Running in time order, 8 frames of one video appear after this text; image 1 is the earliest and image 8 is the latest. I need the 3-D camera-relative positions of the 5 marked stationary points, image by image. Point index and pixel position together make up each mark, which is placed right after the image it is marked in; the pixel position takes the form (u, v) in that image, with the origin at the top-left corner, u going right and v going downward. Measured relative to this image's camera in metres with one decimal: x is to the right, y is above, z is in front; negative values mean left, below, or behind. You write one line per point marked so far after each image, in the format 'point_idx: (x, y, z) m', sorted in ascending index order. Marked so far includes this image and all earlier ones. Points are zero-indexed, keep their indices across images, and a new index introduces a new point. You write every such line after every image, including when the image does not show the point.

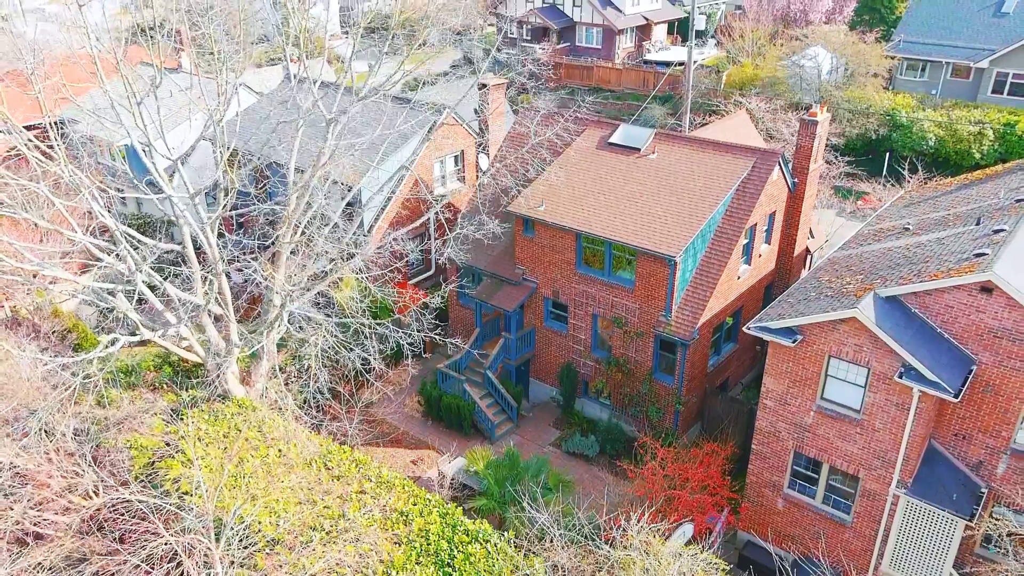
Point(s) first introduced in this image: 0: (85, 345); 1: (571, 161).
0: (-7.6, -1.1, +14.1) m
1: (+1.1, +2.4, +14.7) m
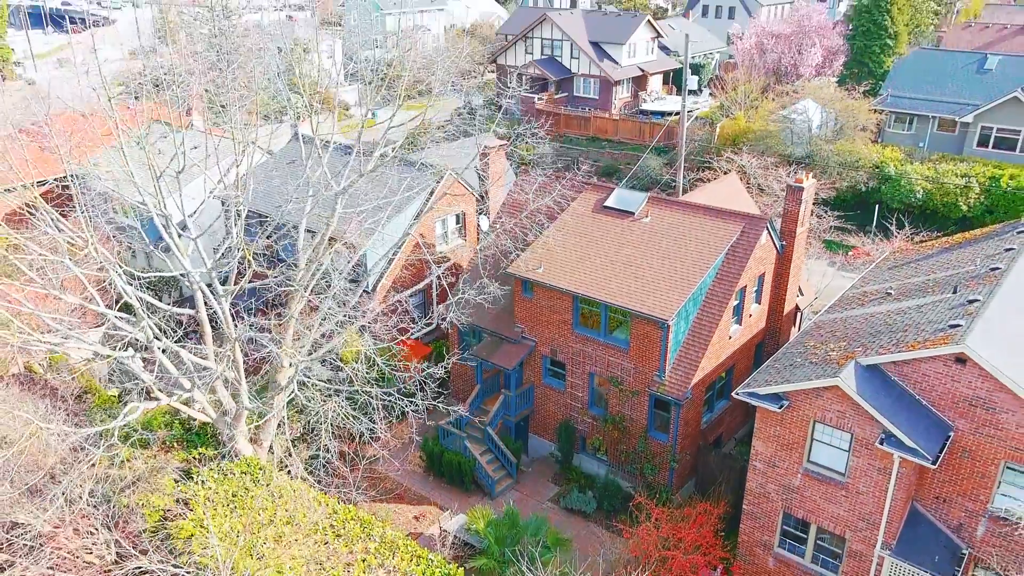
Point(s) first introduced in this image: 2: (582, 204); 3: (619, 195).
0: (-7.6, -2.2, +14.5) m
1: (+1.1, +1.3, +15.3) m
2: (+1.4, +1.7, +15.7) m
3: (+2.1, +1.8, +15.4) m
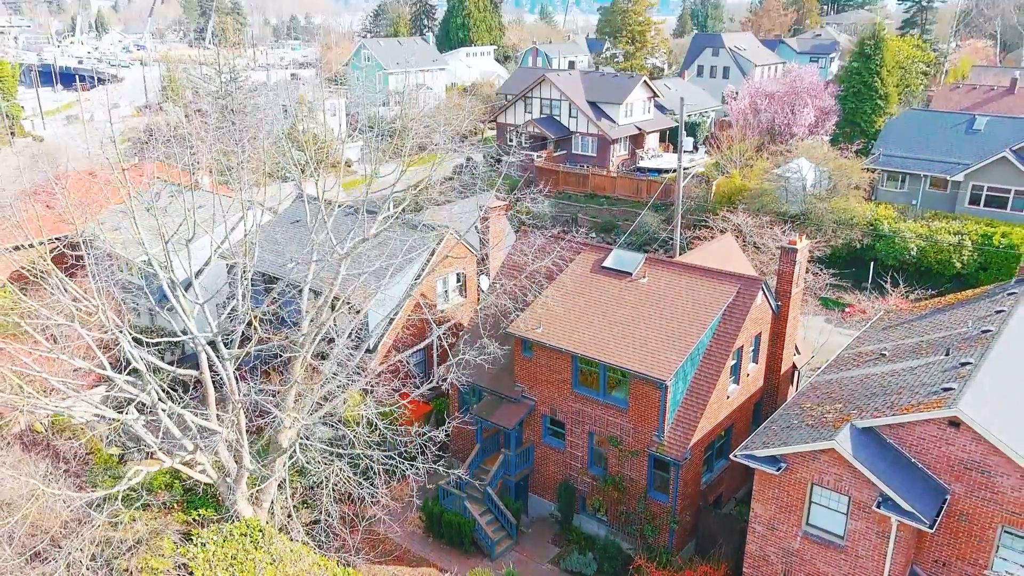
0: (-7.6, -3.3, +14.6) m
1: (+1.1, +0.1, +15.6) m
2: (+1.4, +0.5, +15.9) m
3: (+2.1, +0.7, +15.7) m
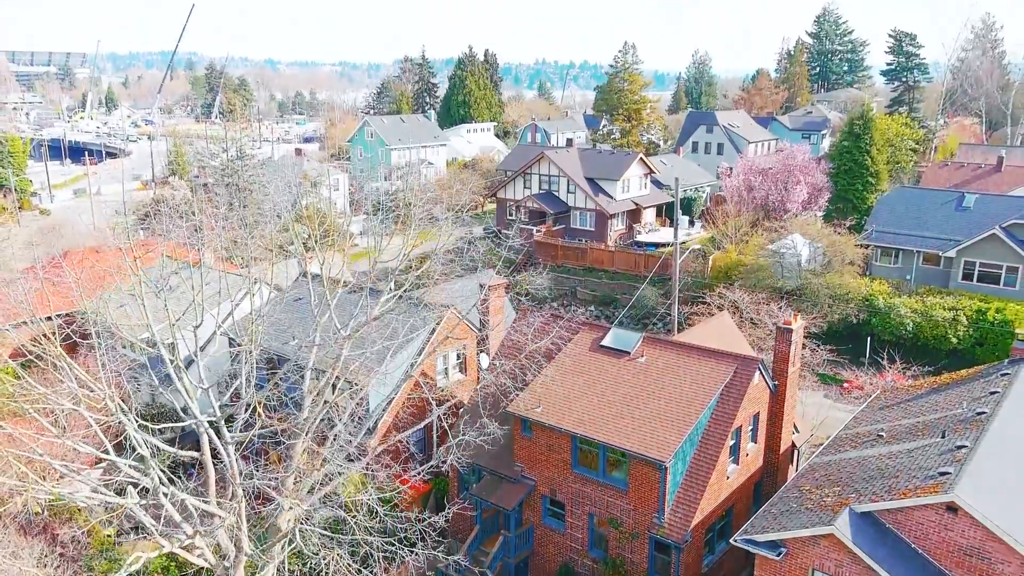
0: (-7.6, -4.8, +14.4) m
1: (+1.1, -1.5, +15.7) m
2: (+1.4, -1.2, +16.1) m
3: (+2.1, -0.9, +16.0) m
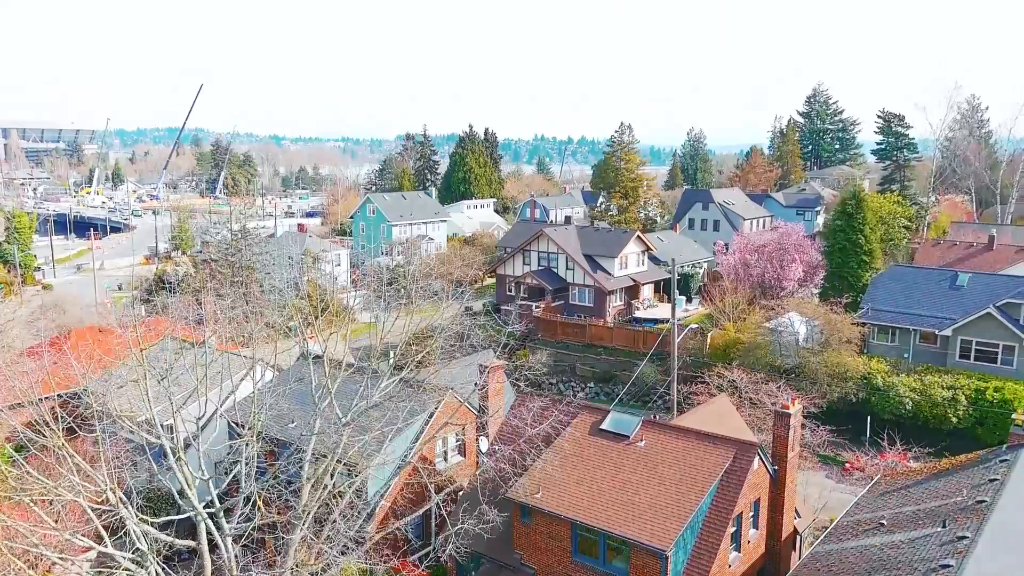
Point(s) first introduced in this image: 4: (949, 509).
0: (-7.7, -6.3, +14.1) m
1: (+1.1, -3.2, +15.7) m
2: (+1.4, -2.9, +16.2) m
3: (+2.1, -2.7, +16.0) m
4: (+6.8, -3.4, +12.1) m
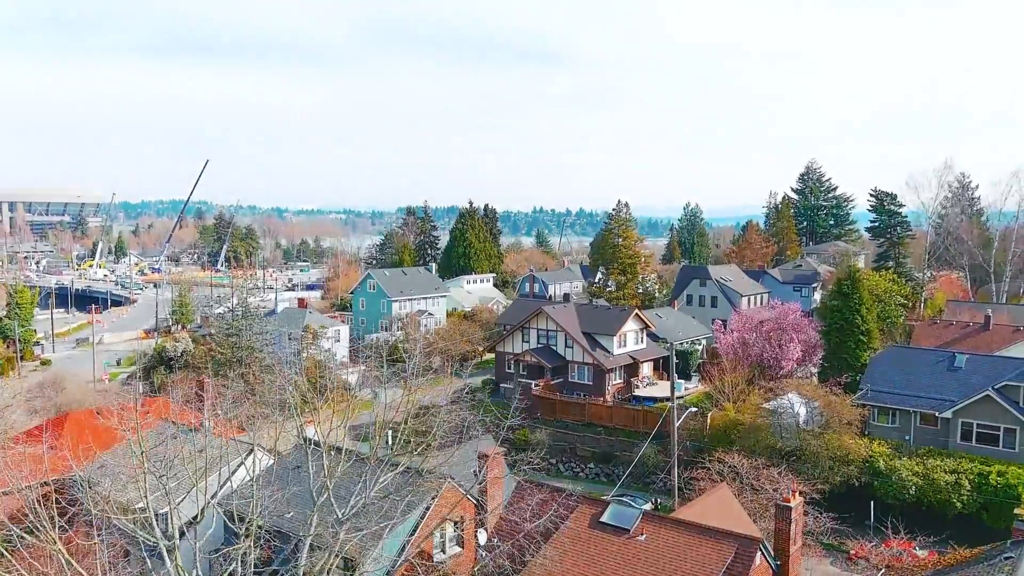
0: (-7.7, -8.0, +13.7) m
1: (+1.0, -5.0, +15.6) m
2: (+1.3, -4.7, +16.0) m
3: (+2.1, -4.5, +15.9) m
4: (+6.7, -4.9, +12.0) m
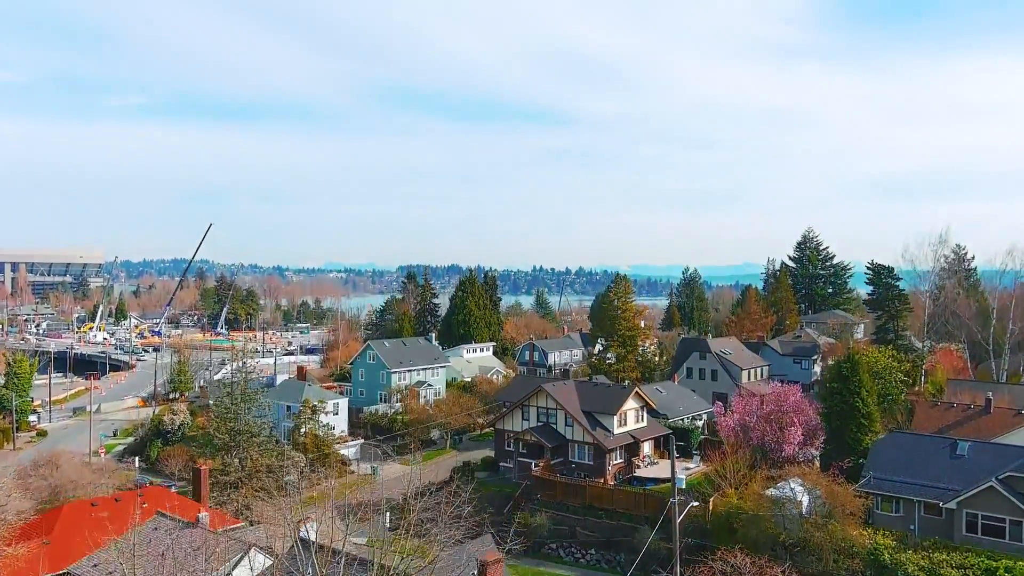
0: (-7.7, -10.1, +13.2) m
1: (+1.0, -7.3, +15.3) m
2: (+1.3, -7.0, +15.7) m
3: (+2.1, -6.8, +15.6) m
4: (+6.7, -6.9, +11.7) m
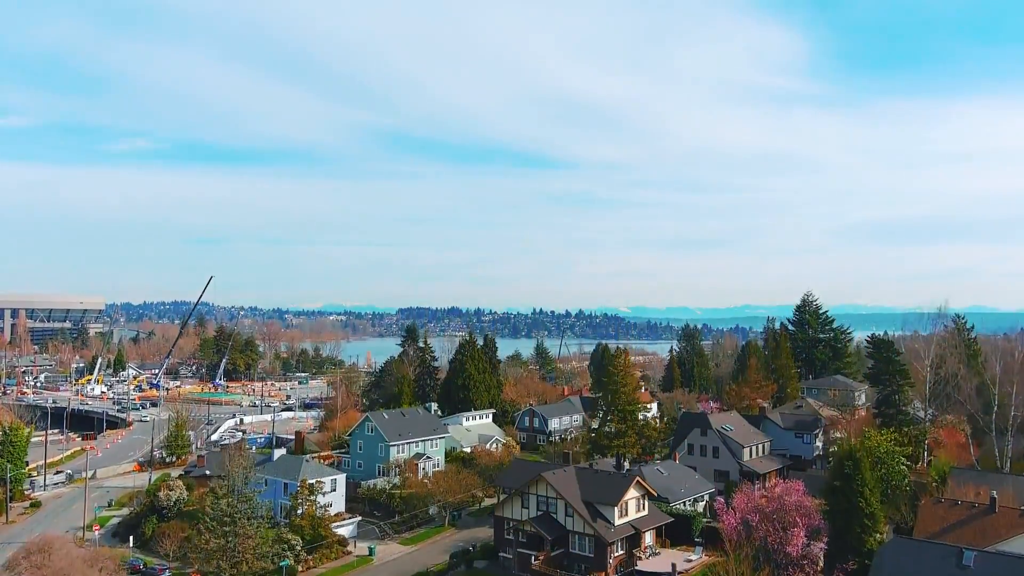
0: (-7.7, -13.4, +12.6) m
1: (+1.0, -10.7, +14.8) m
2: (+1.3, -10.4, +15.3) m
3: (+2.0, -10.2, +15.2) m
4: (+6.7, -10.1, +11.2) m
